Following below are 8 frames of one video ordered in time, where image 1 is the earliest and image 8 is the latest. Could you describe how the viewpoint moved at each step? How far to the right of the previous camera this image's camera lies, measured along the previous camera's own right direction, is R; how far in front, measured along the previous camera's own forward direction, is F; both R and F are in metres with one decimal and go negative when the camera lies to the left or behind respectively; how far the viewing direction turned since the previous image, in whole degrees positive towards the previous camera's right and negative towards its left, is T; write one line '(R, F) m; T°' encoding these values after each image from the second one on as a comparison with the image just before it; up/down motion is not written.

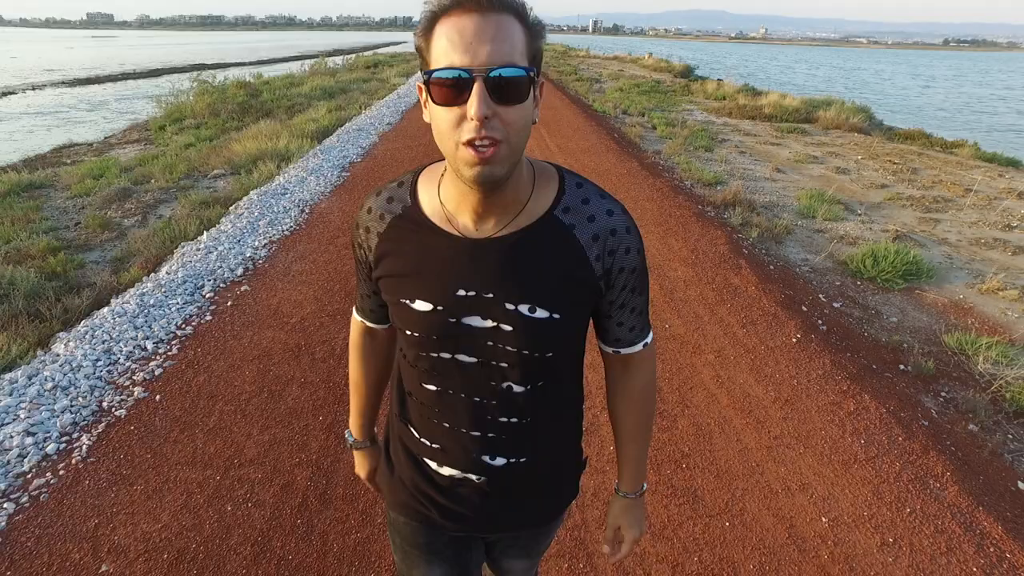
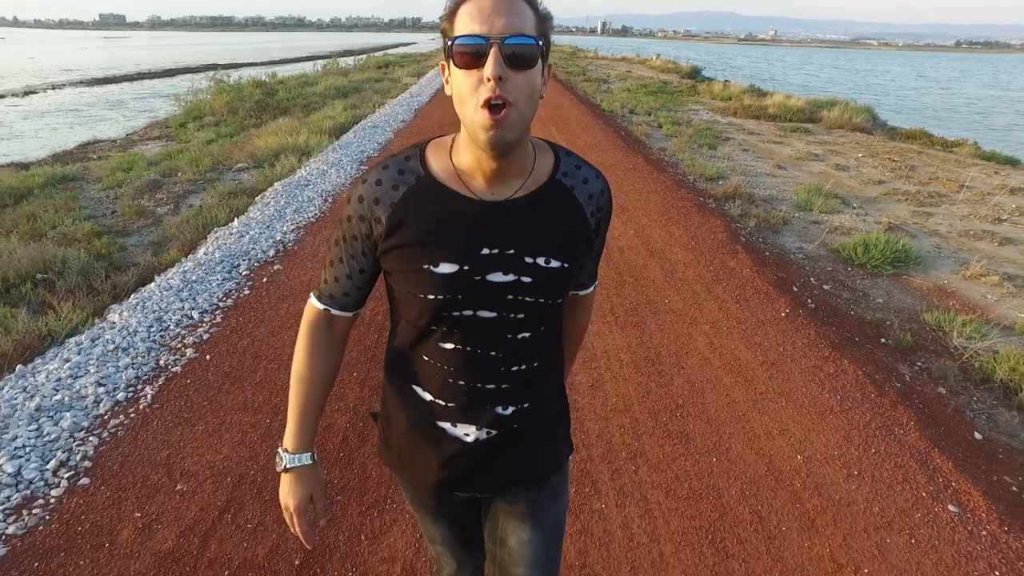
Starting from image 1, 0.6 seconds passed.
(0.0, -0.4) m; -1°
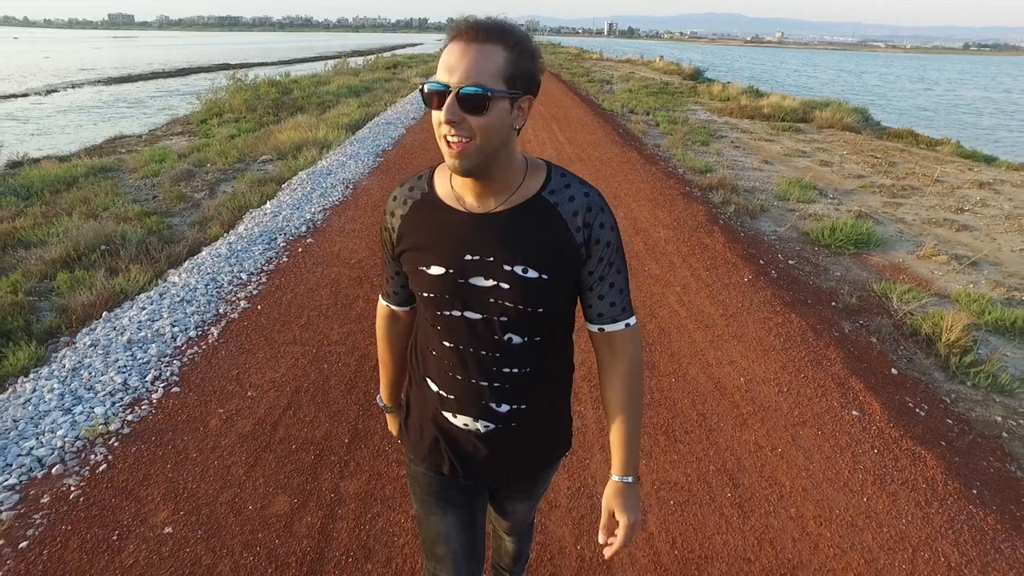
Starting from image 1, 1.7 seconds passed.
(0.0, -0.8) m; 0°
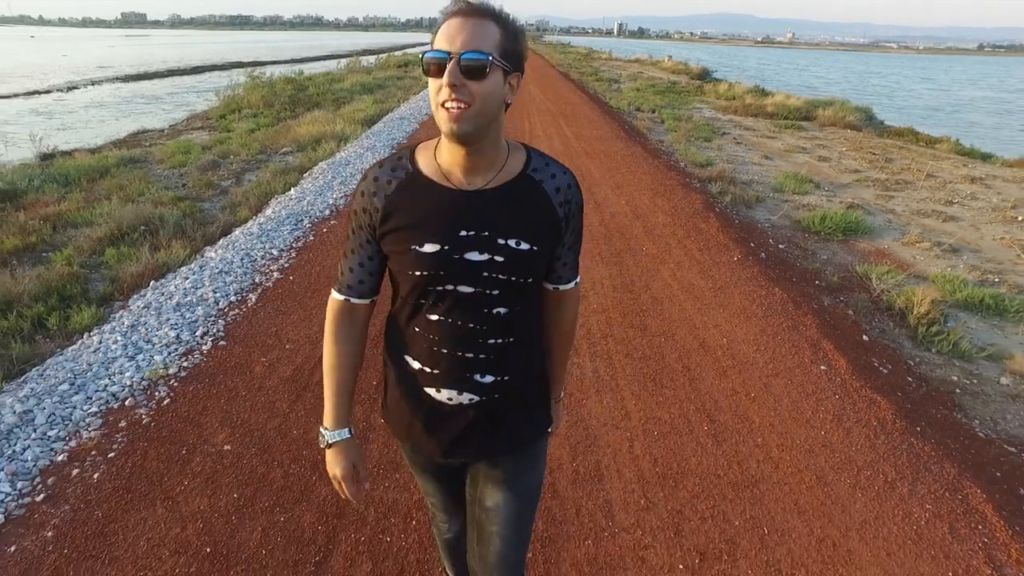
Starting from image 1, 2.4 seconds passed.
(0.0, -0.5) m; -1°
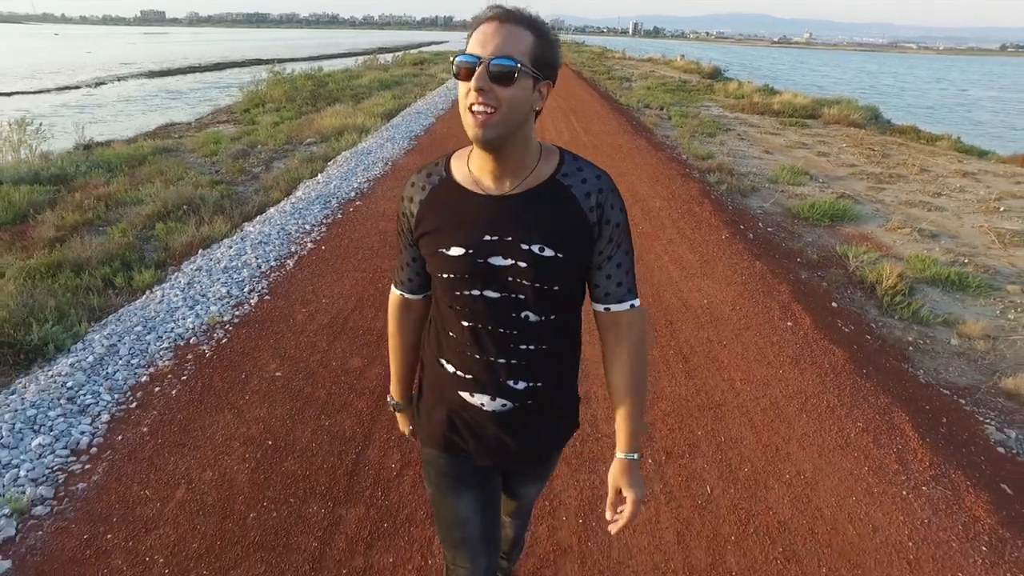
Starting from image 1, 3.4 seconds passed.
(0.0, -0.7) m; -1°
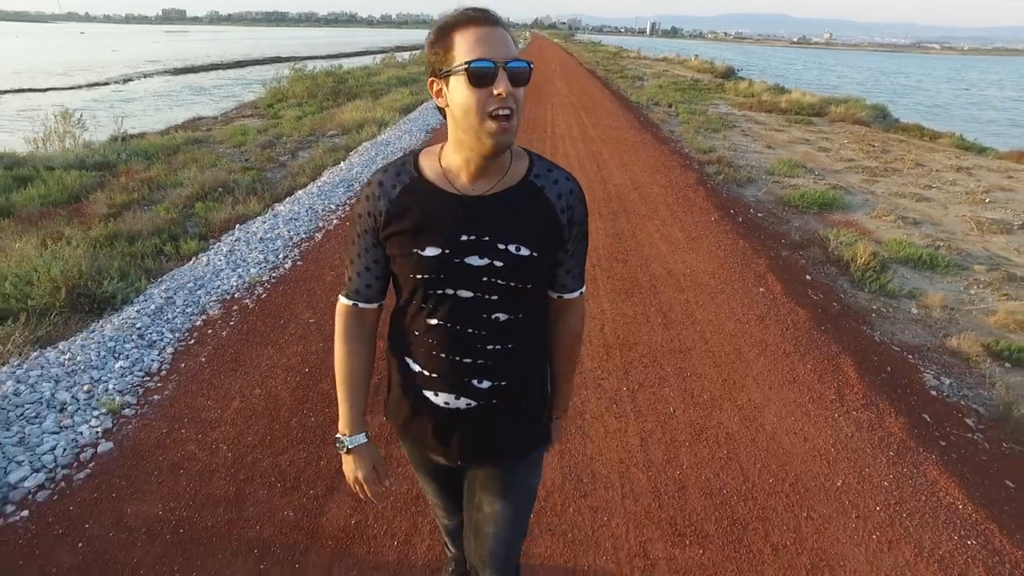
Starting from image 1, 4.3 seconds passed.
(+0.1, -0.6) m; -1°
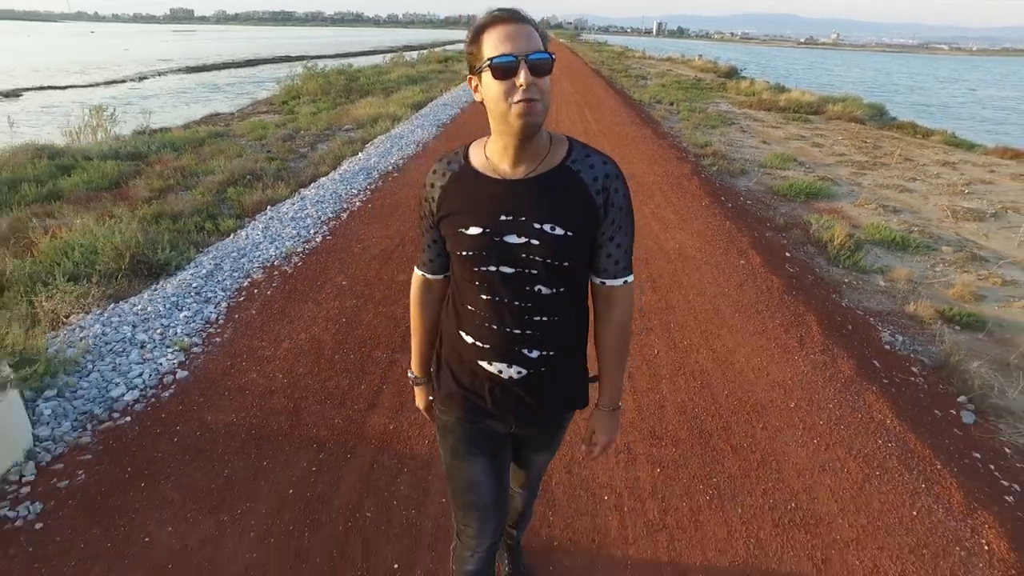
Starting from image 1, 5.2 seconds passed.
(0.0, -0.7) m; 0°
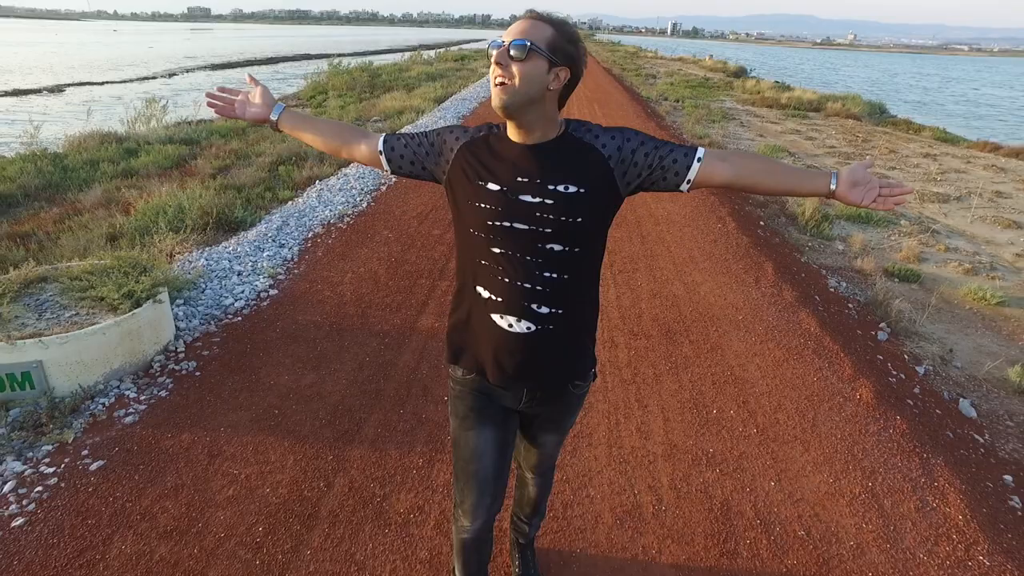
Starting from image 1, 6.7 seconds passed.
(0.0, -1.2) m; -1°
